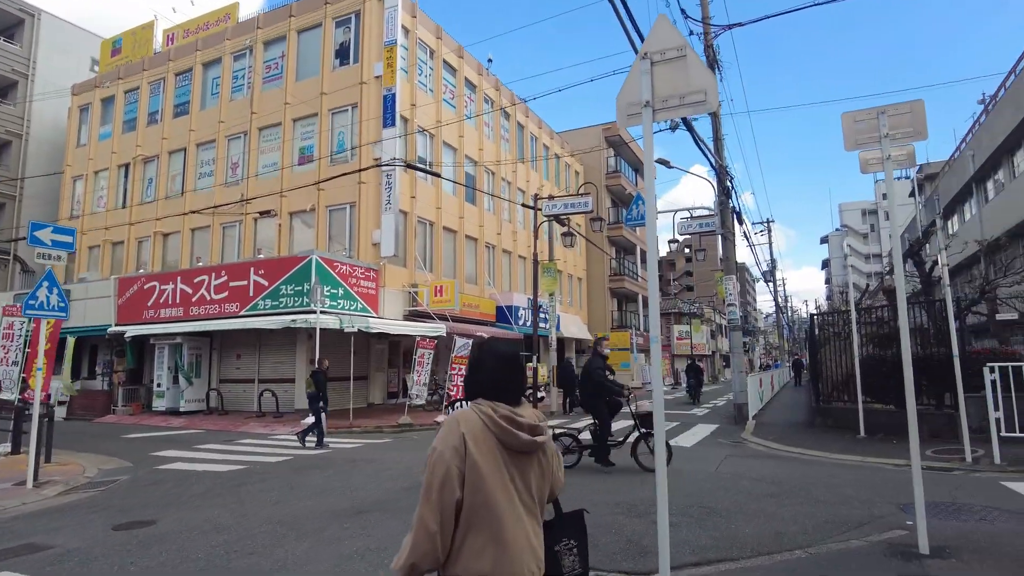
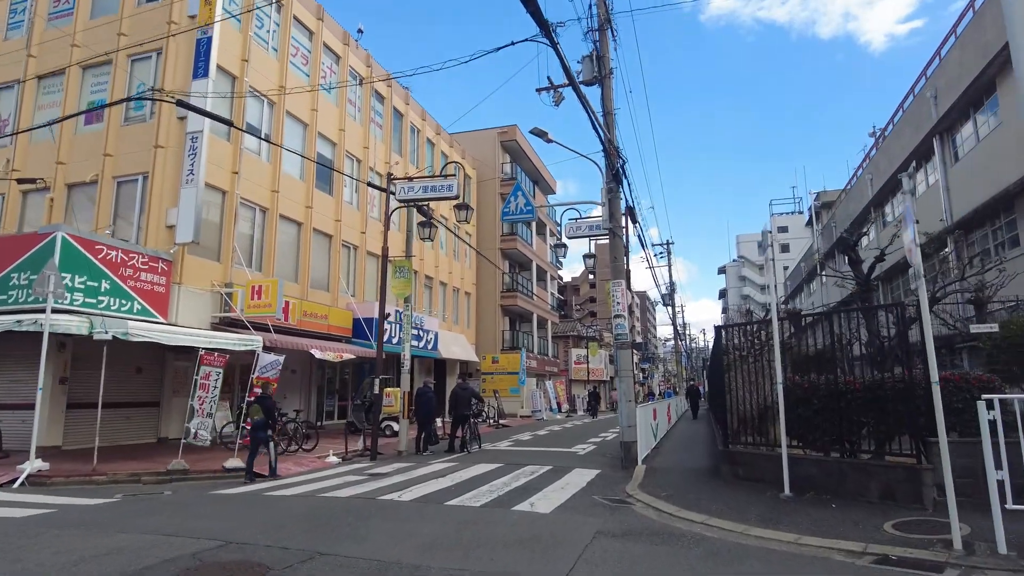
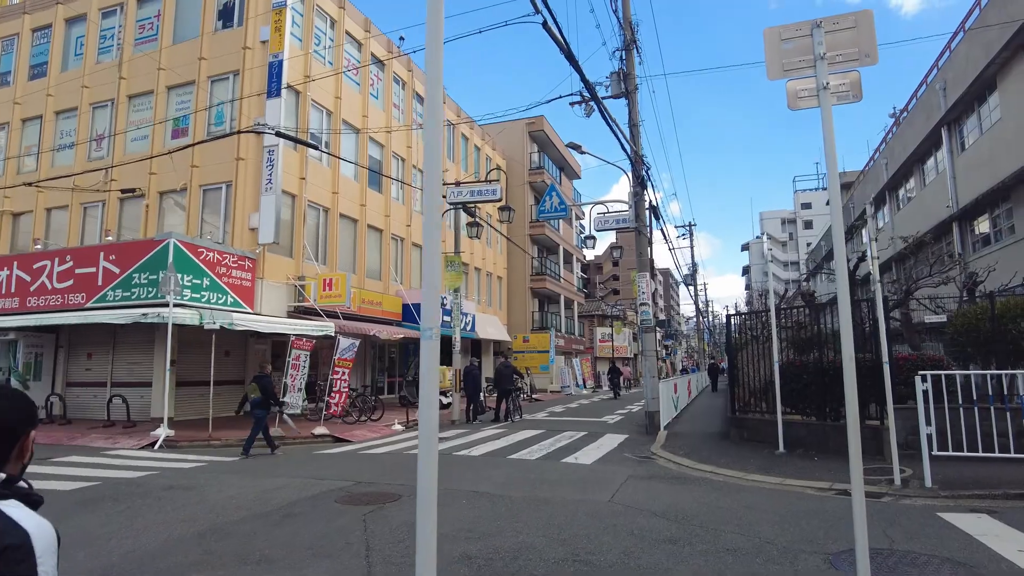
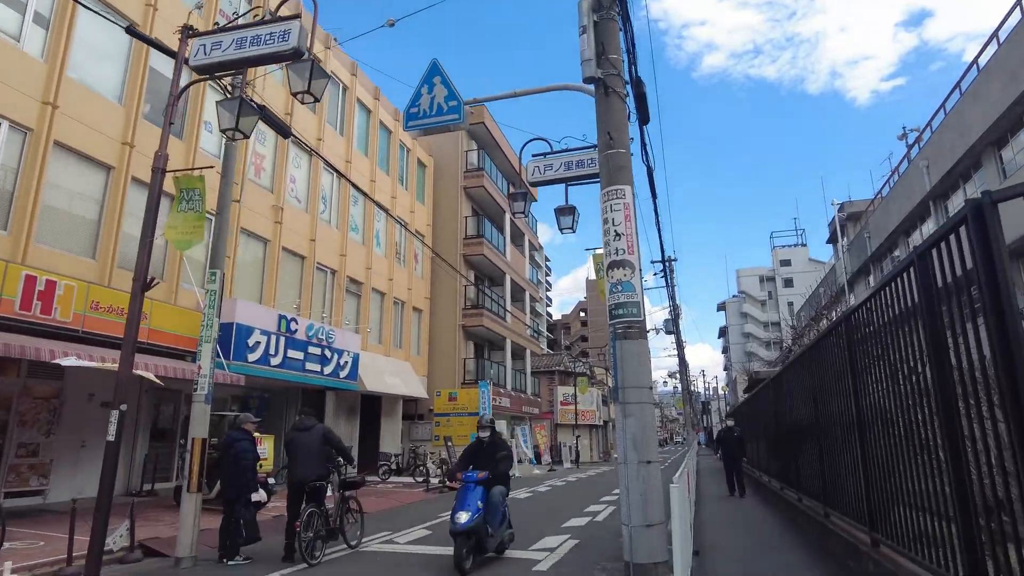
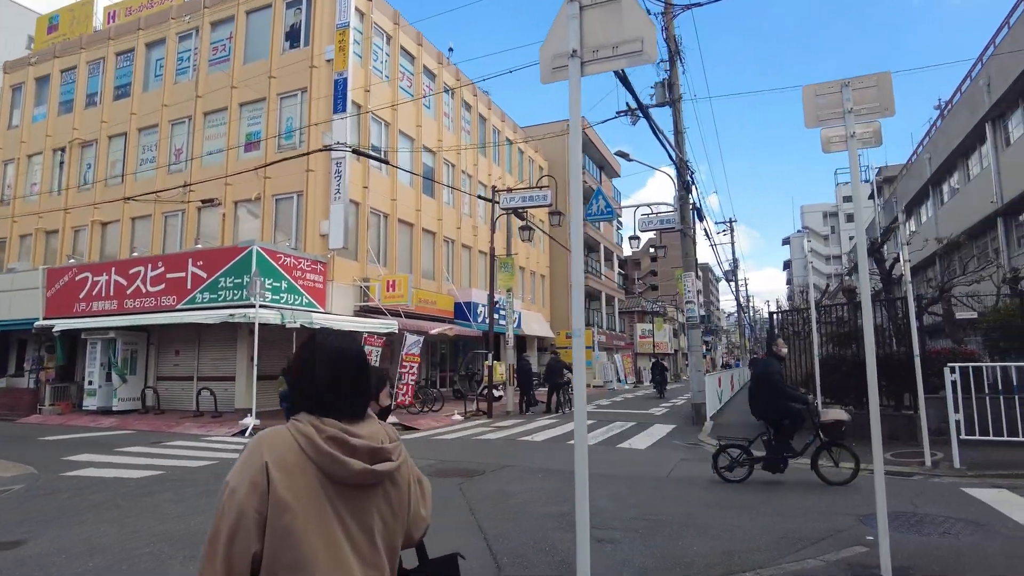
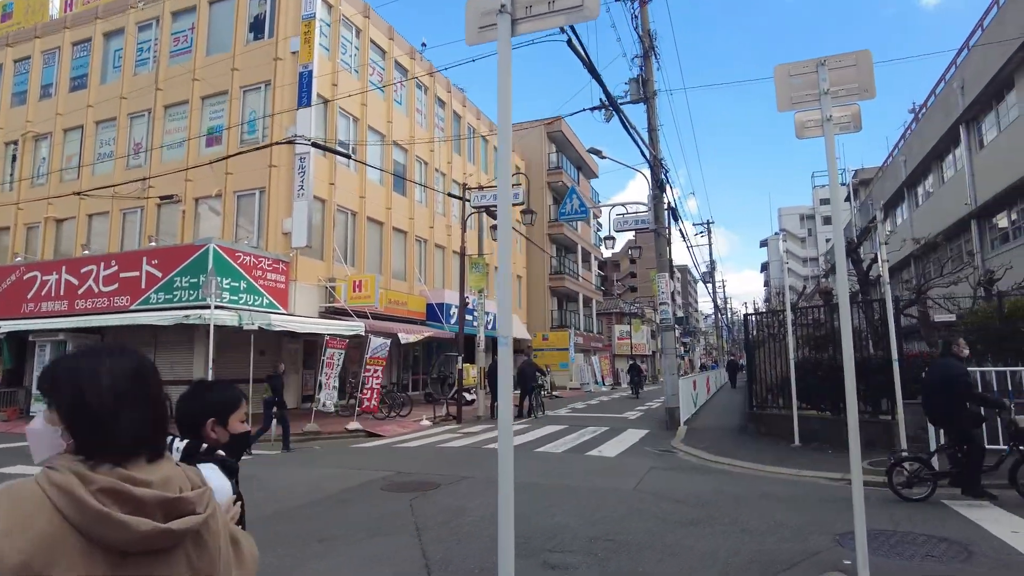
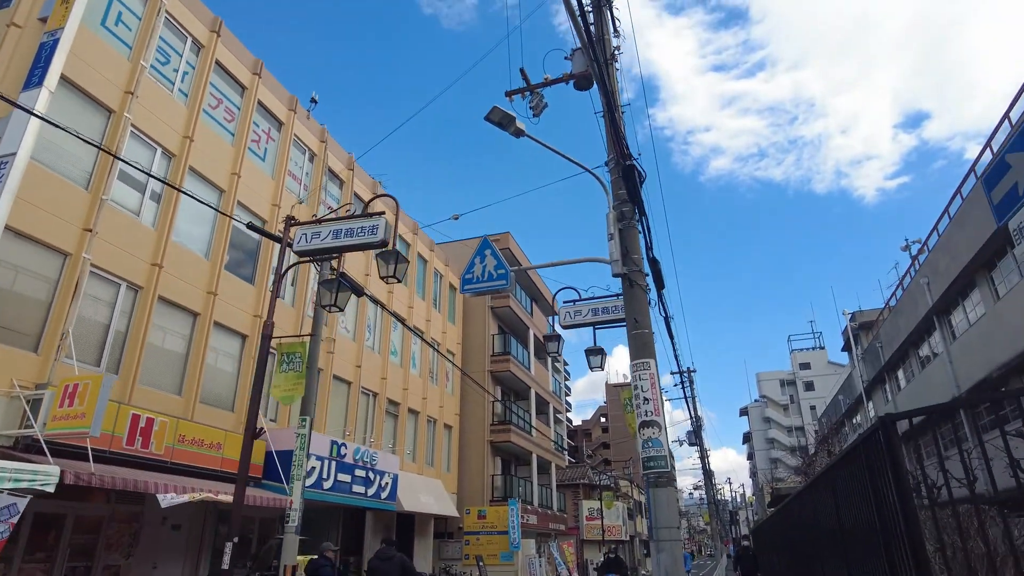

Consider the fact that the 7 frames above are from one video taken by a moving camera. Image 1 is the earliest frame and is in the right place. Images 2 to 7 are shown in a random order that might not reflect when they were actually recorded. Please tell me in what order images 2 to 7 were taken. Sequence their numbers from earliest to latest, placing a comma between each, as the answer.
5, 6, 3, 2, 7, 4
